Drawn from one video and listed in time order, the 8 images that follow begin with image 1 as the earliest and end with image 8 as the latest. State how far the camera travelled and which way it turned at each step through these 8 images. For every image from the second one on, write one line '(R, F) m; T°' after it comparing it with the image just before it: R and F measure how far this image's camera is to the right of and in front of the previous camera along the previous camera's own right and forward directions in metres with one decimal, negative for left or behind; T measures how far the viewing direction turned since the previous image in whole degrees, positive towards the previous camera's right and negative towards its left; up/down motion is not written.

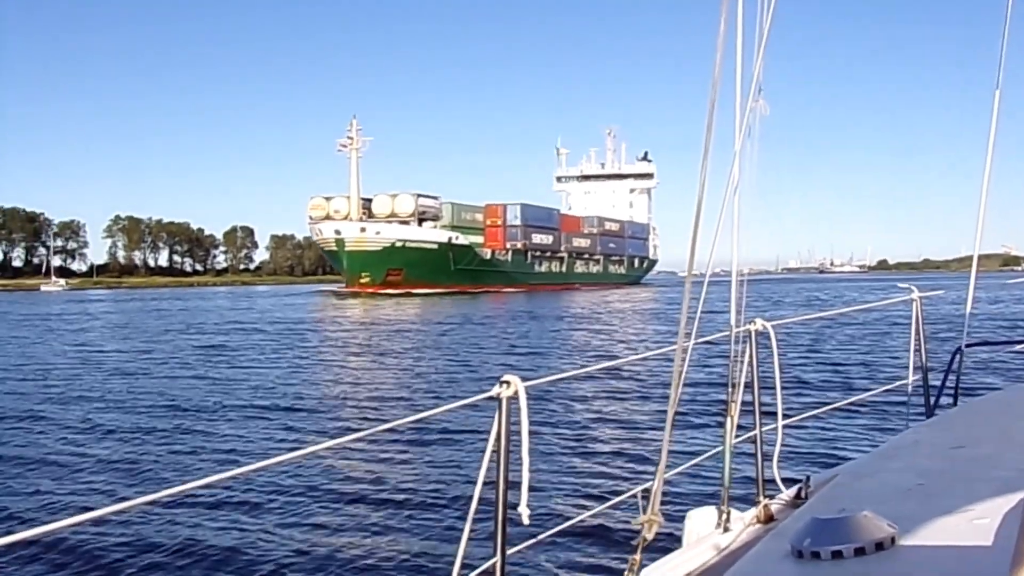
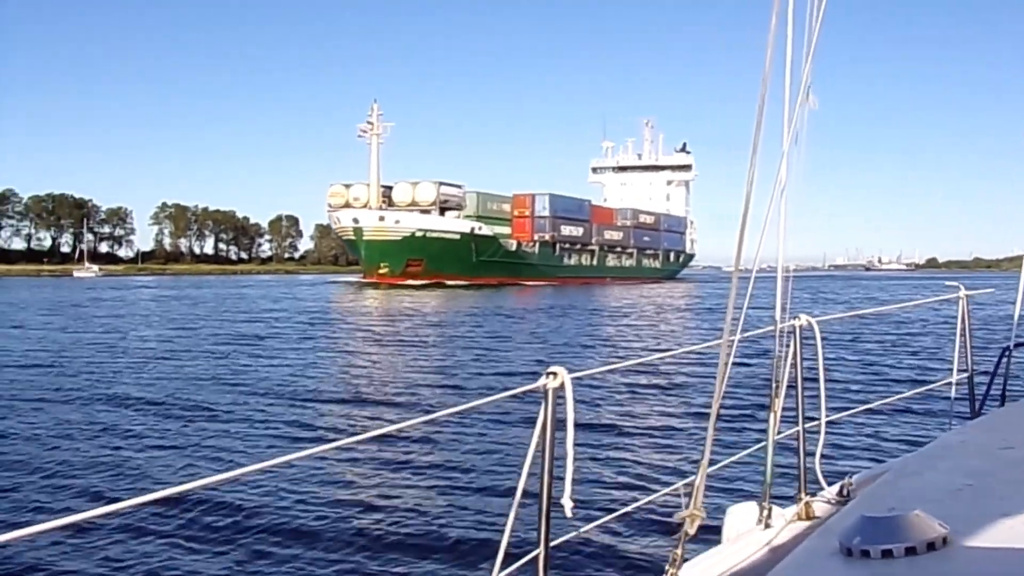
(-0.1, 0.0) m; -2°
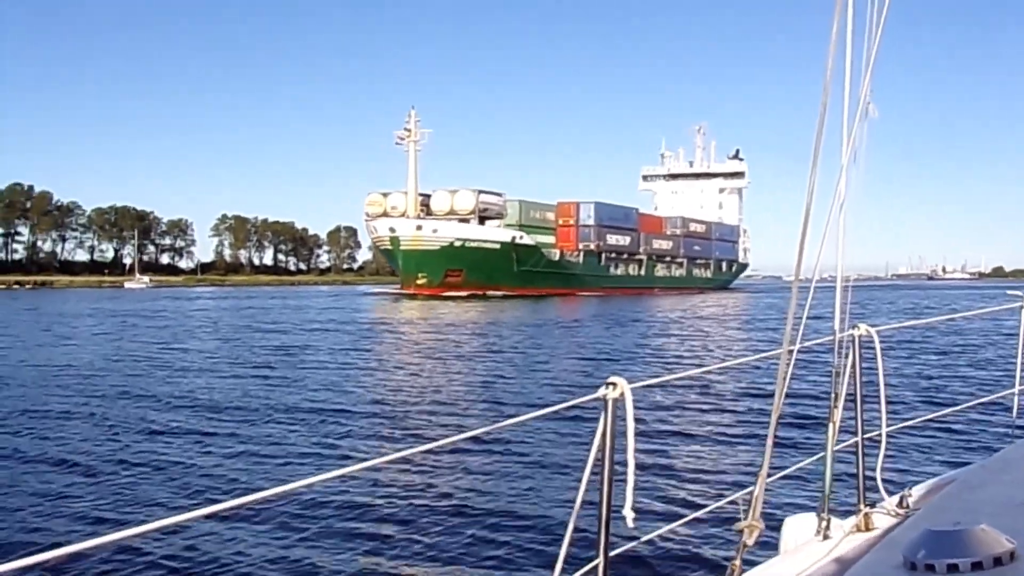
(0.0, -0.1) m; -3°
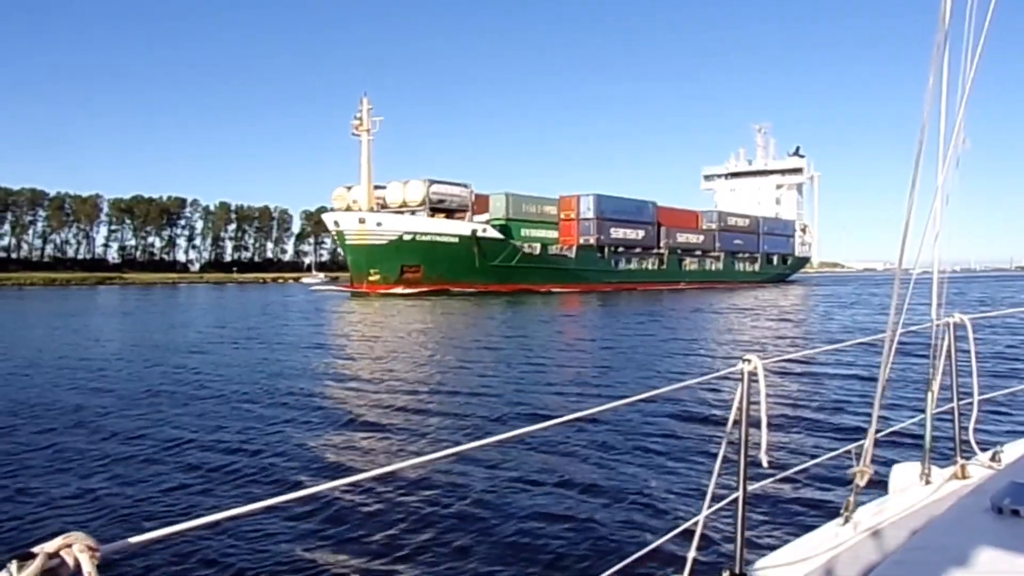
(-0.4, -0.5) m; -3°
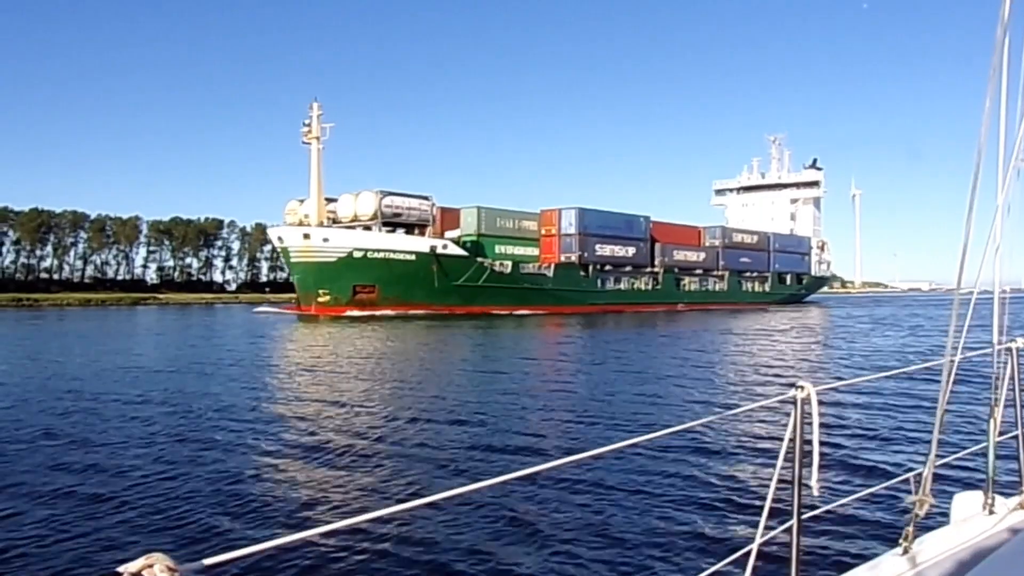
(+0.9, +1.0) m; -3°
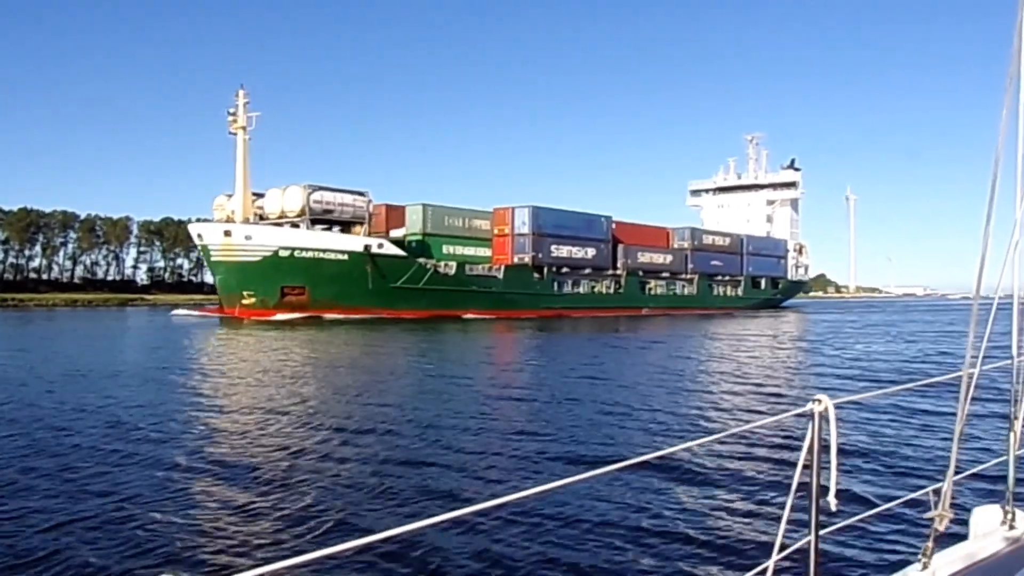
(+0.6, +0.7) m; 0°
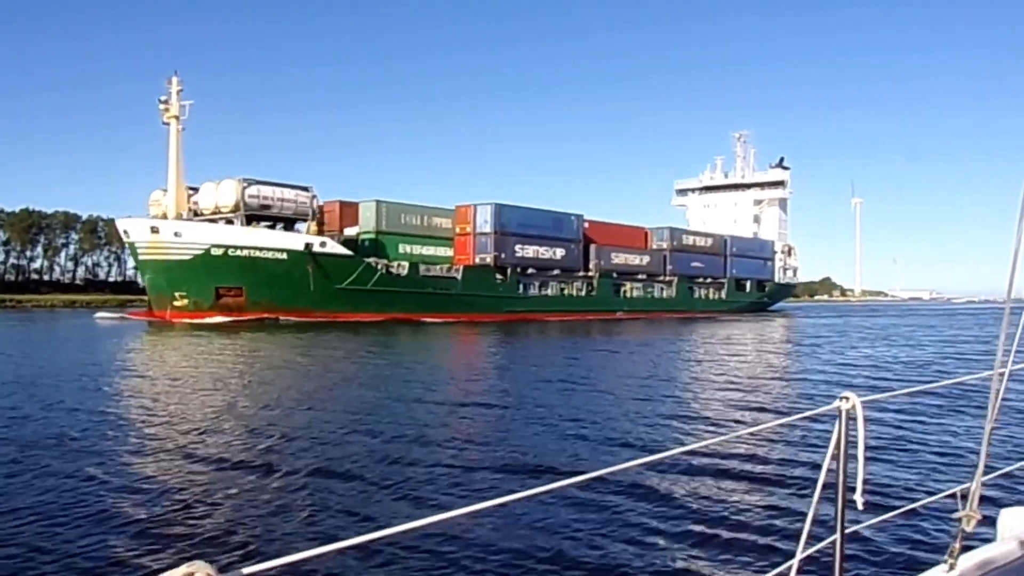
(+0.6, +0.6) m; 0°
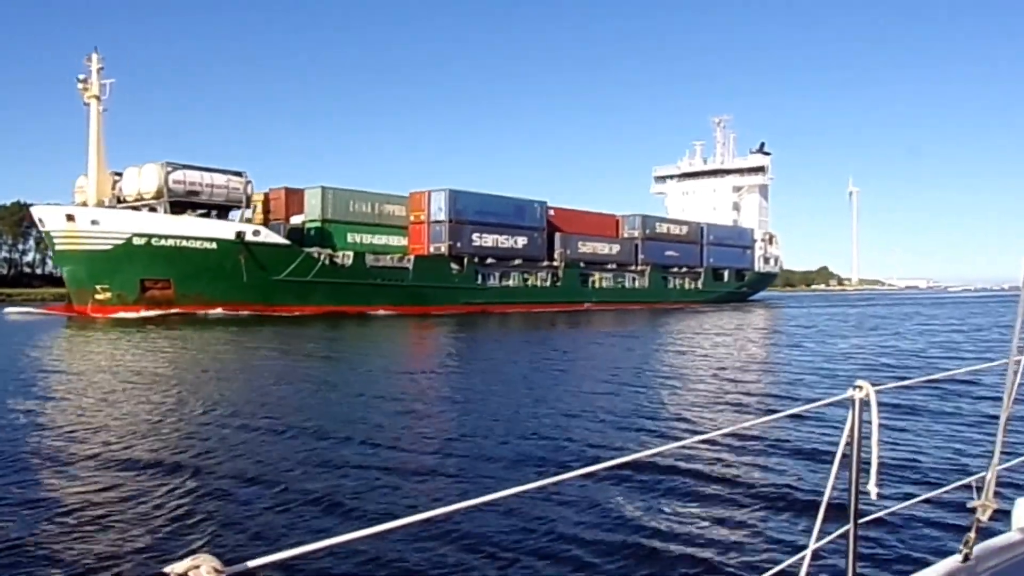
(+0.5, +0.5) m; 0°
